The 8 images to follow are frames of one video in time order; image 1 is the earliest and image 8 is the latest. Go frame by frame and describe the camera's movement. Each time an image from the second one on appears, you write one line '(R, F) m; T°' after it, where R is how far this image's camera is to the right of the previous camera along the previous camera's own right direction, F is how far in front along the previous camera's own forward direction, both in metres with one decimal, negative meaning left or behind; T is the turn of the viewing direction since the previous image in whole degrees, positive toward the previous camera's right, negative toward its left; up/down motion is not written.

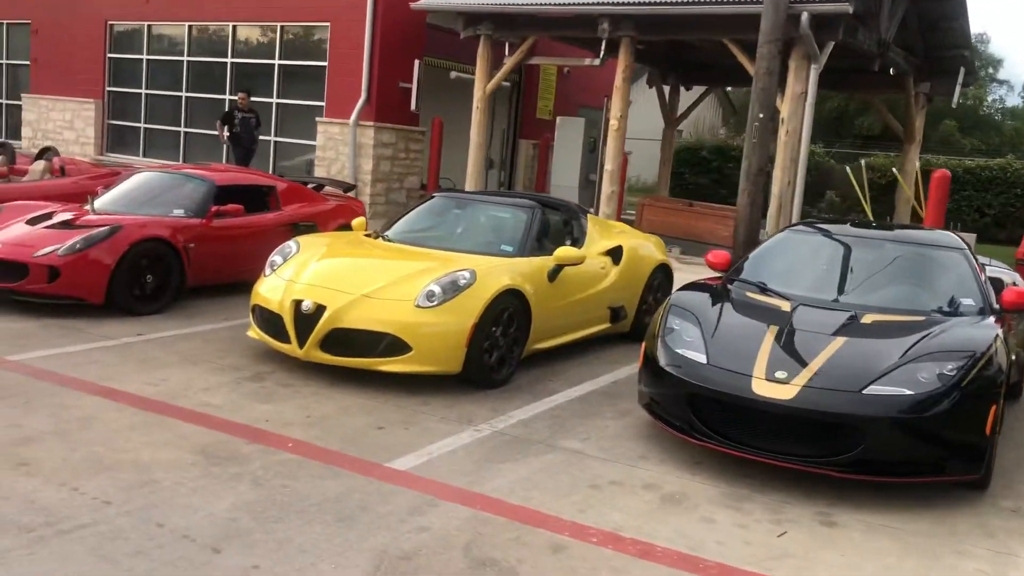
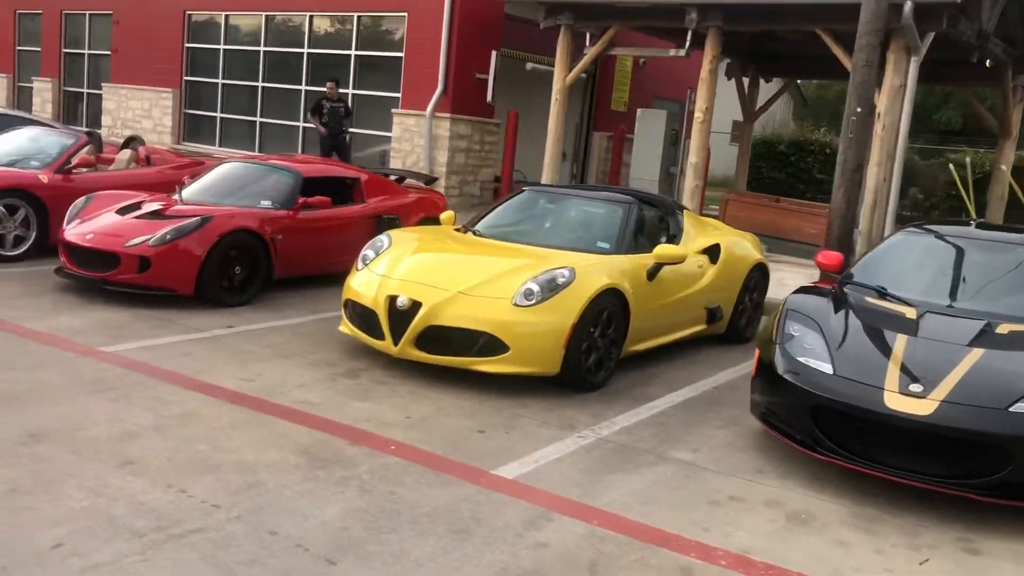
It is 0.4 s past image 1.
(-0.3, +0.2) m; -3°
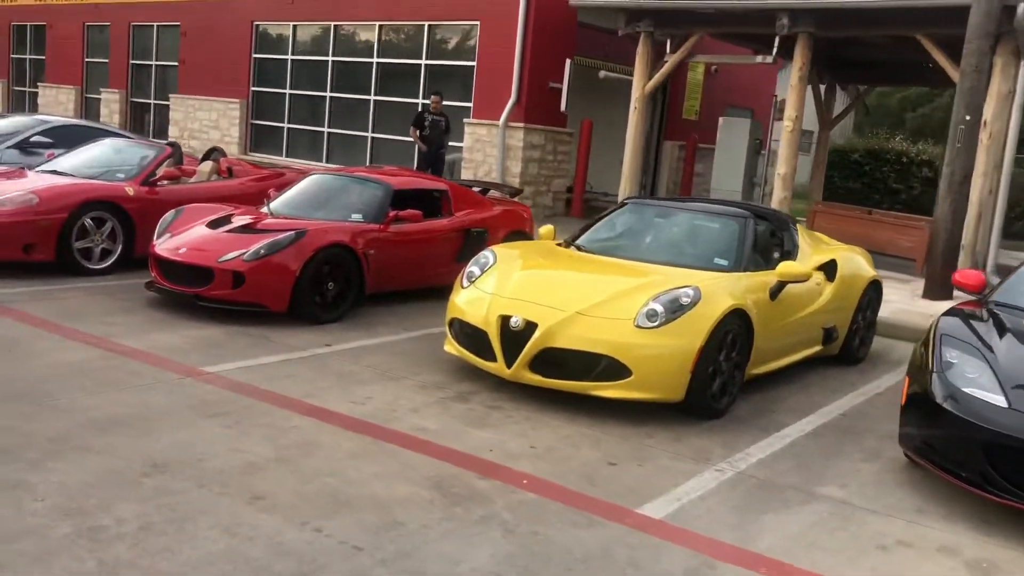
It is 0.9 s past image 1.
(-0.4, +0.3) m; -3°
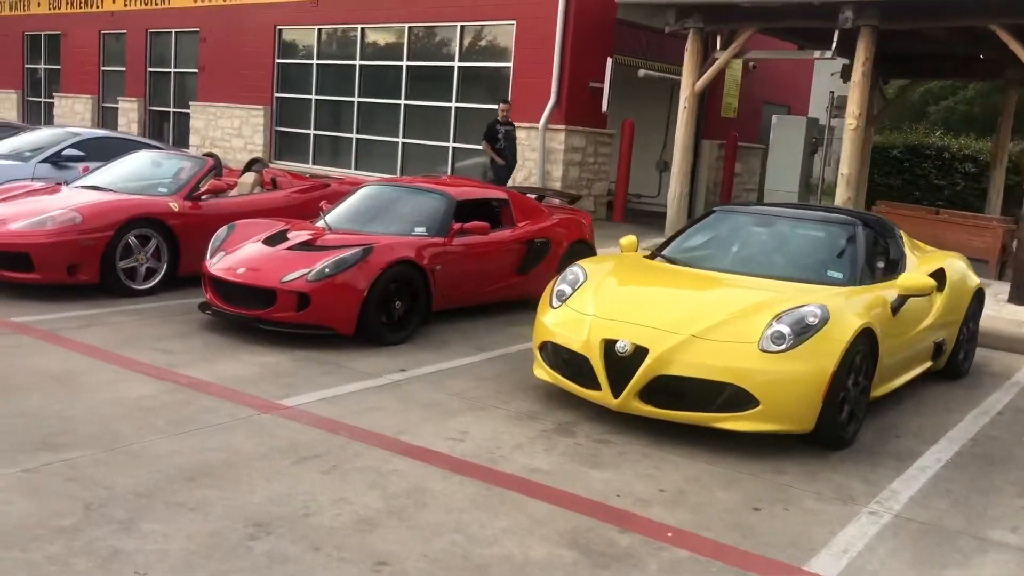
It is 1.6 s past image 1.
(-0.5, +0.4) m; 0°
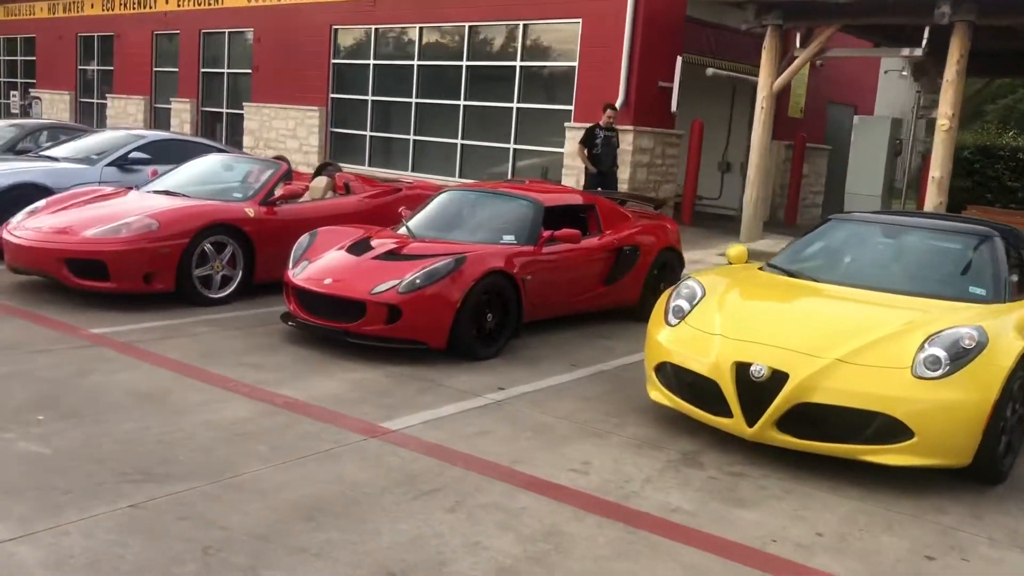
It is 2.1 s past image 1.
(-0.4, +0.3) m; -2°
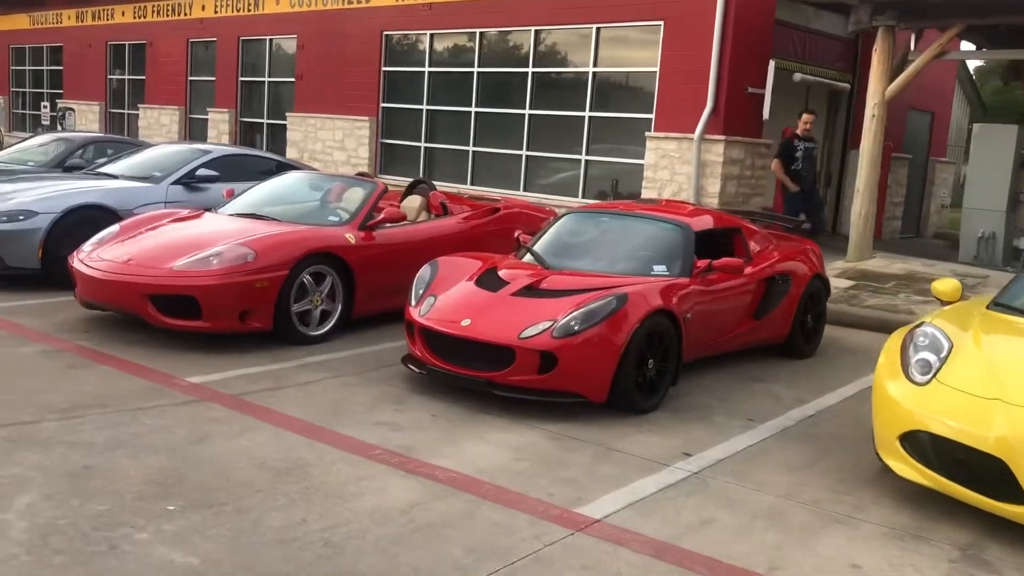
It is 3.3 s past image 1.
(-0.9, +0.8) m; -1°
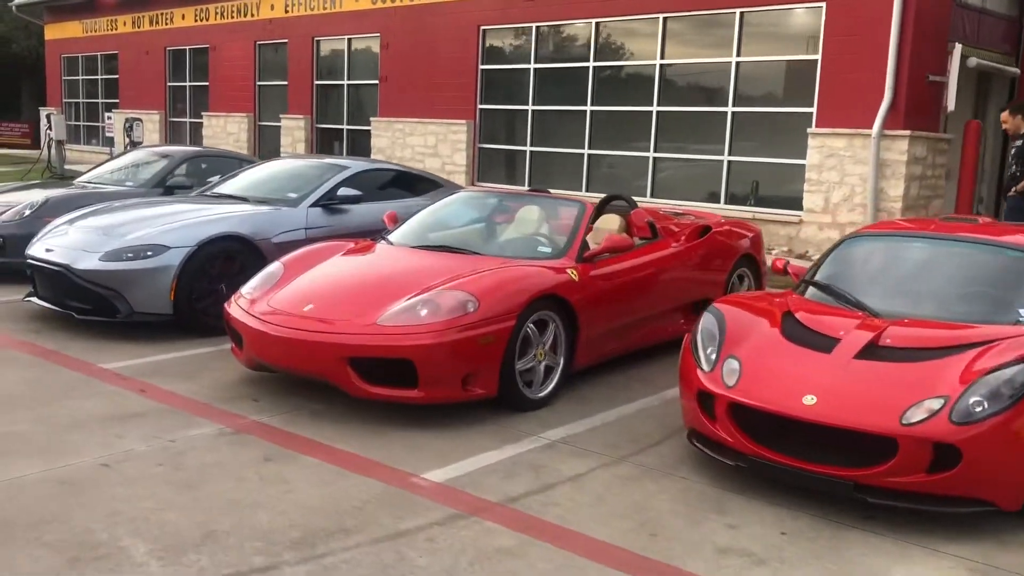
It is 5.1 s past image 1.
(-1.4, +1.3) m; -2°
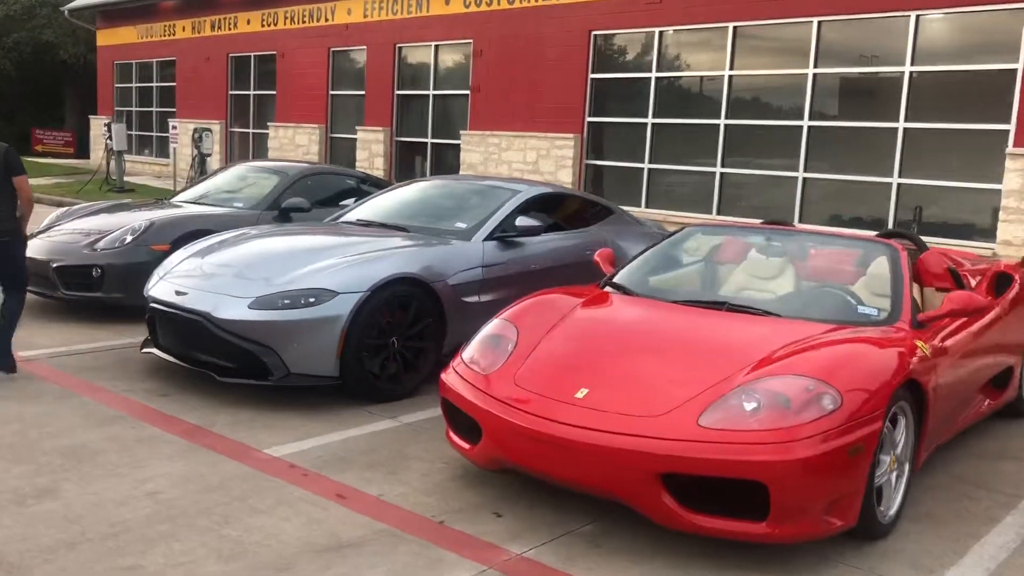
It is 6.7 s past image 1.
(-1.3, +1.3) m; -1°
